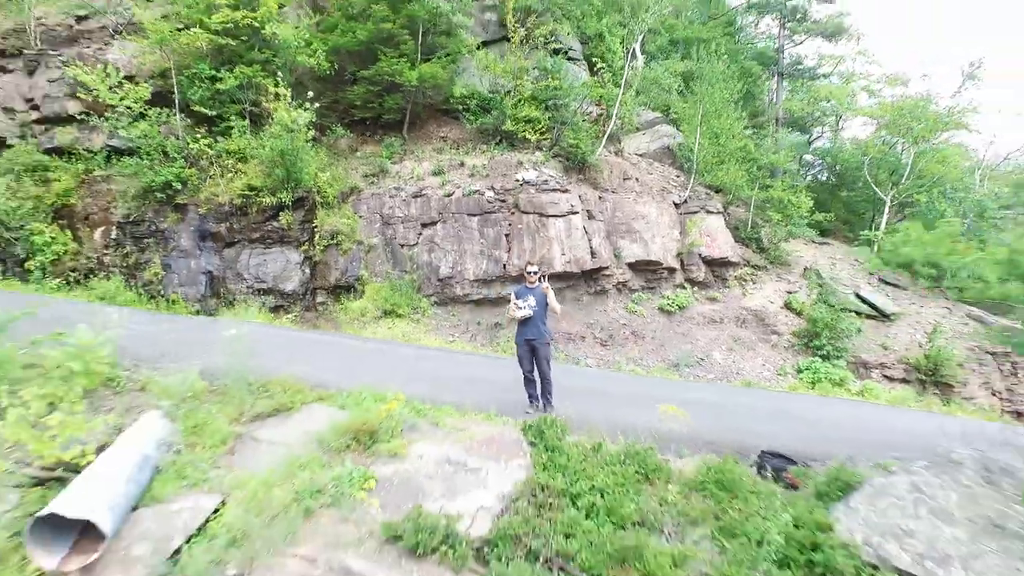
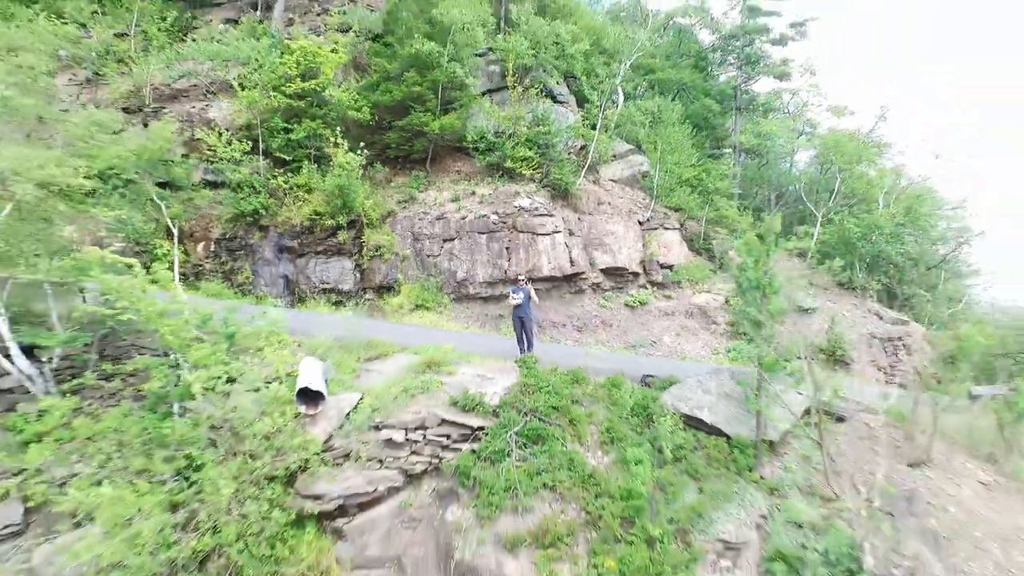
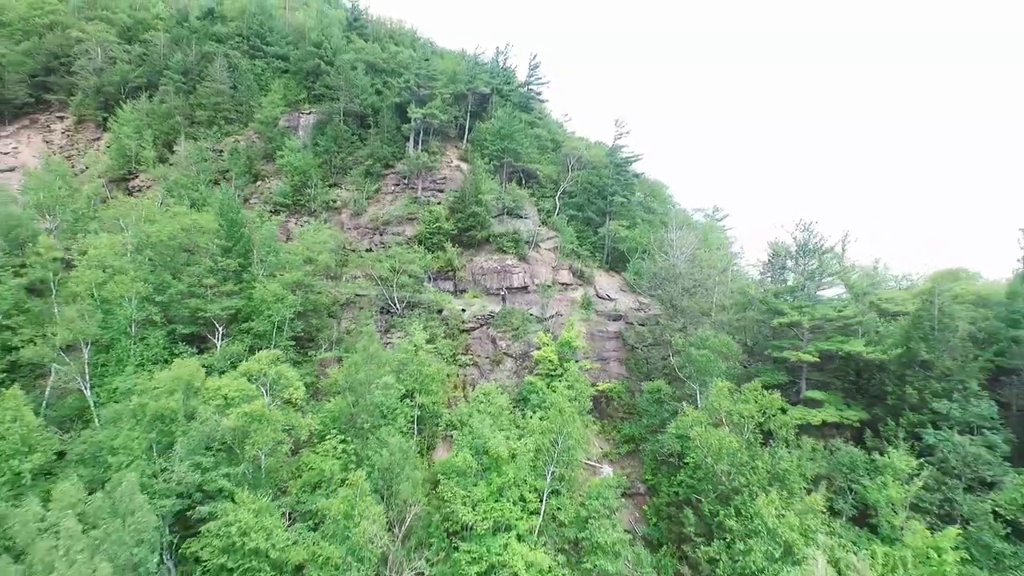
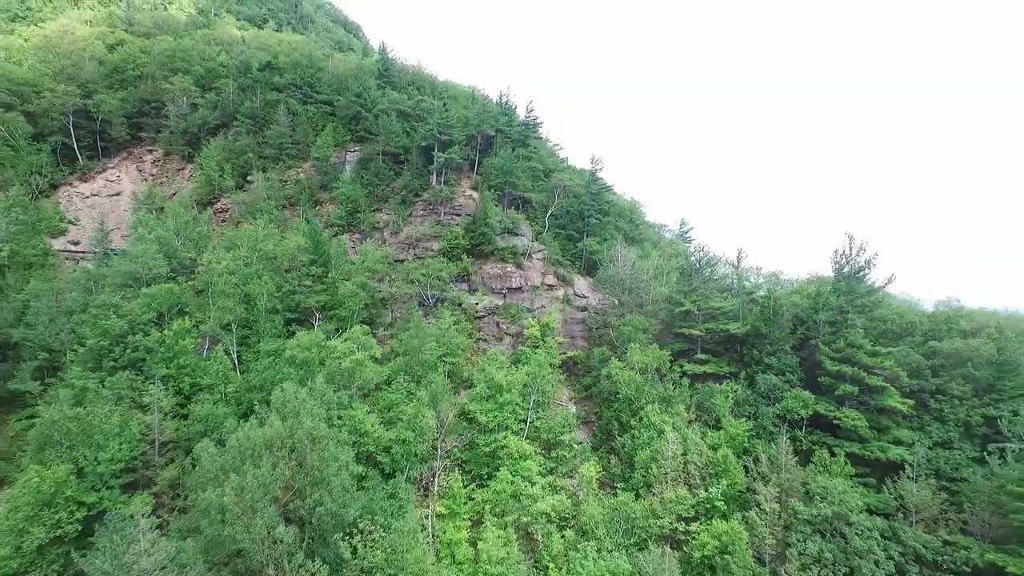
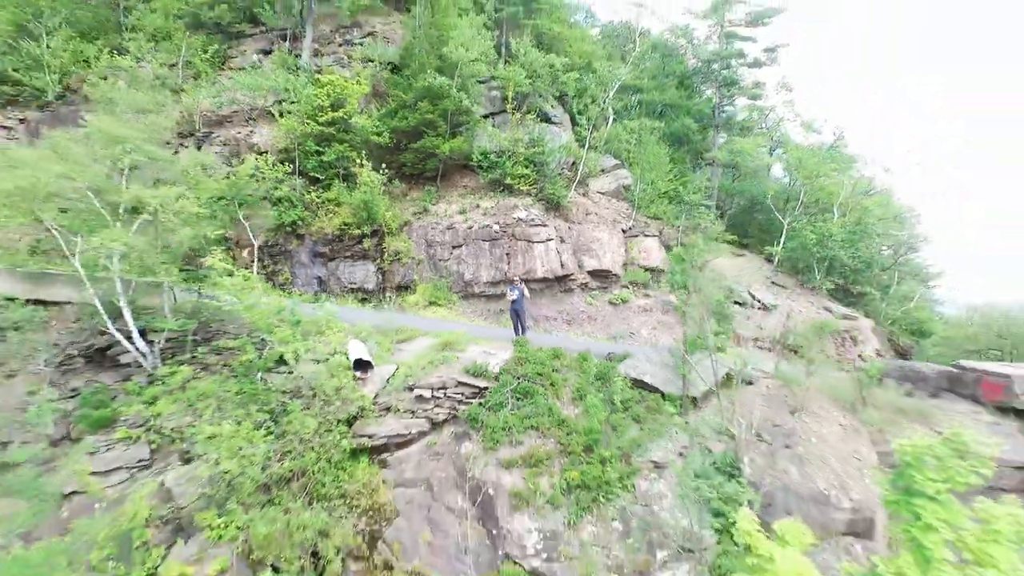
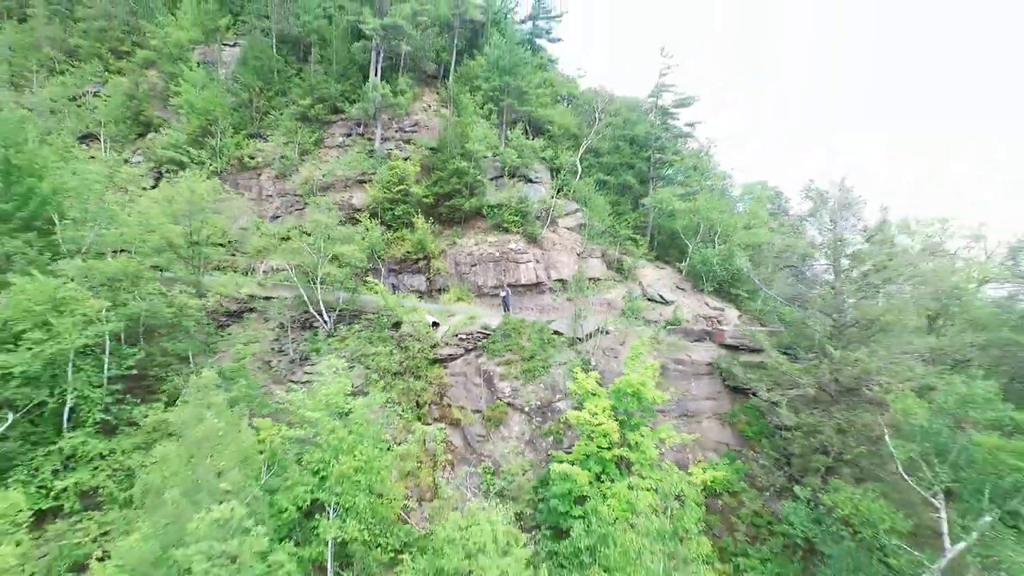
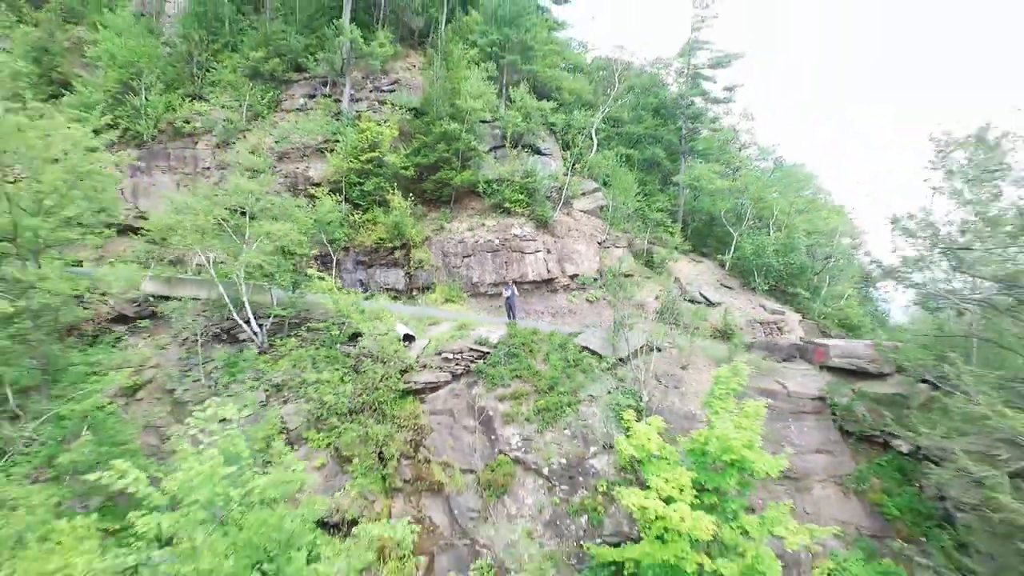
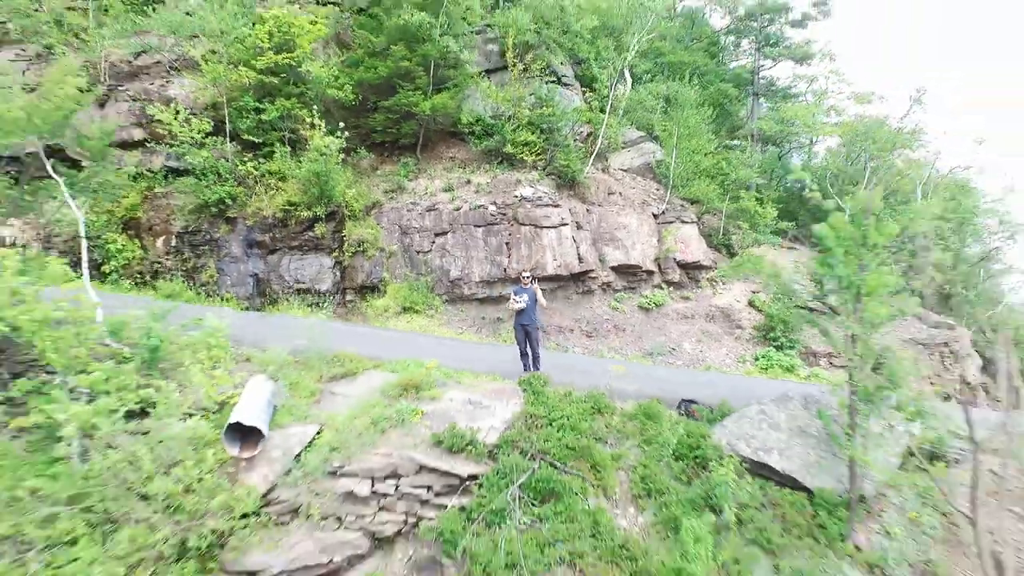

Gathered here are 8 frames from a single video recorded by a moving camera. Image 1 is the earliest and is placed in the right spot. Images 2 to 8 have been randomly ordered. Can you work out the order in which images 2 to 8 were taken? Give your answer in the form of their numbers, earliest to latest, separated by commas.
8, 2, 5, 7, 6, 3, 4
